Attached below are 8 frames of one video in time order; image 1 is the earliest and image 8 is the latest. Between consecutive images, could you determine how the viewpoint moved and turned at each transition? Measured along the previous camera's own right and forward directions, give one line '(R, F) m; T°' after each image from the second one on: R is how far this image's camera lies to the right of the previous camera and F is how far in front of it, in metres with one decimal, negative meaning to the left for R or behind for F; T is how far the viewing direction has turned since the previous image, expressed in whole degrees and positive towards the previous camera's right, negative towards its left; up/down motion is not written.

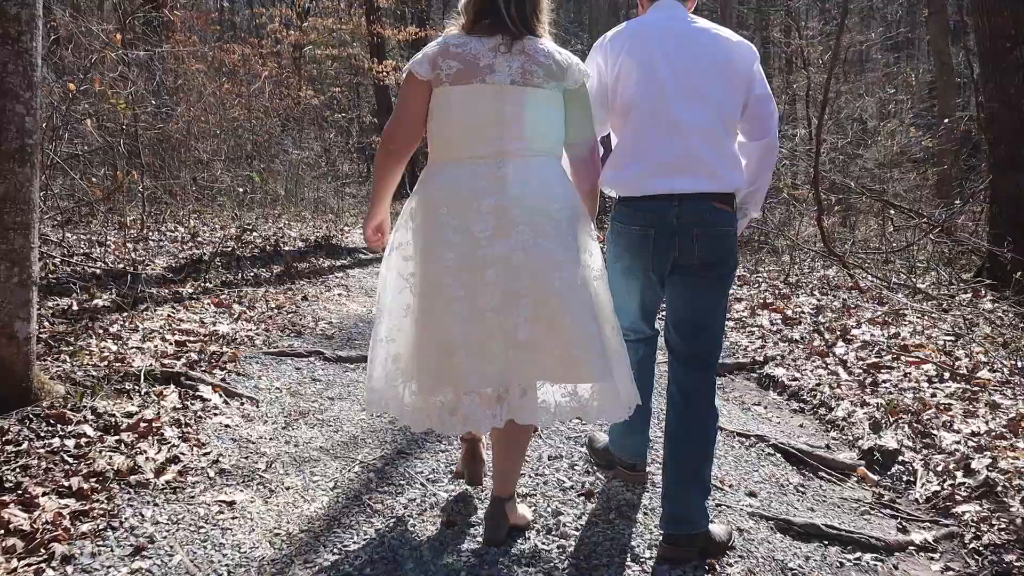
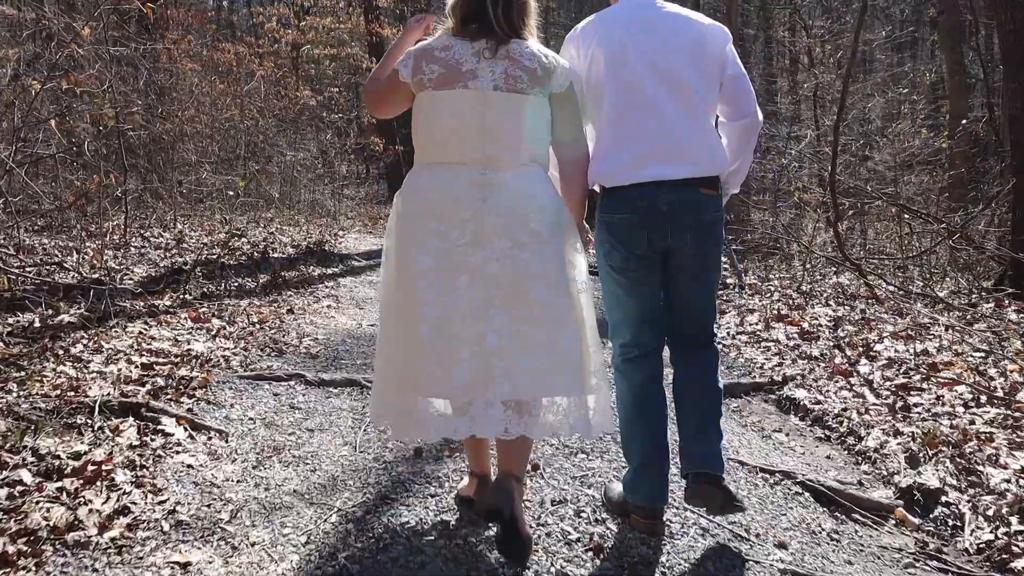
(0.0, +0.4) m; 0°
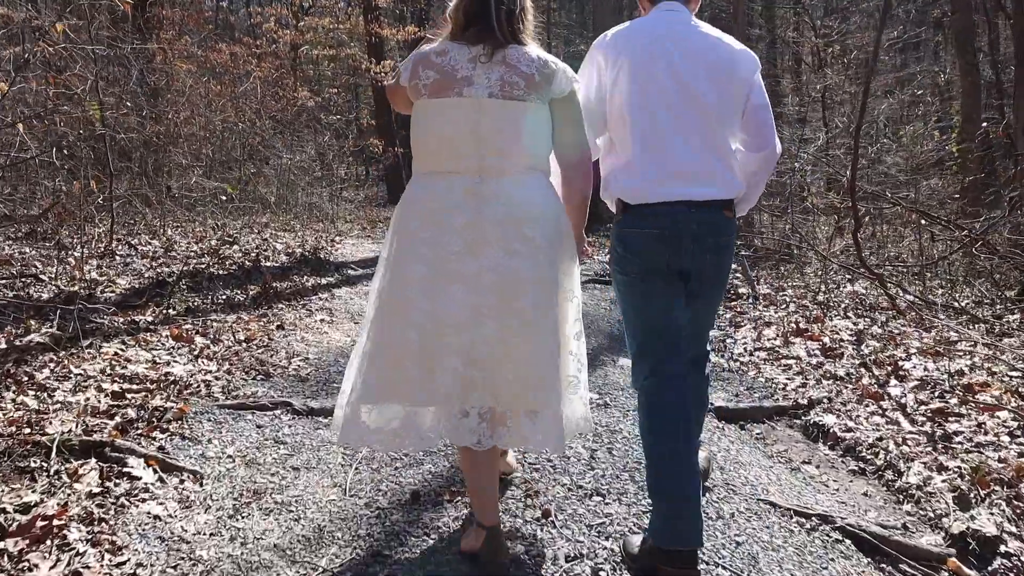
(0.0, +0.4) m; 0°
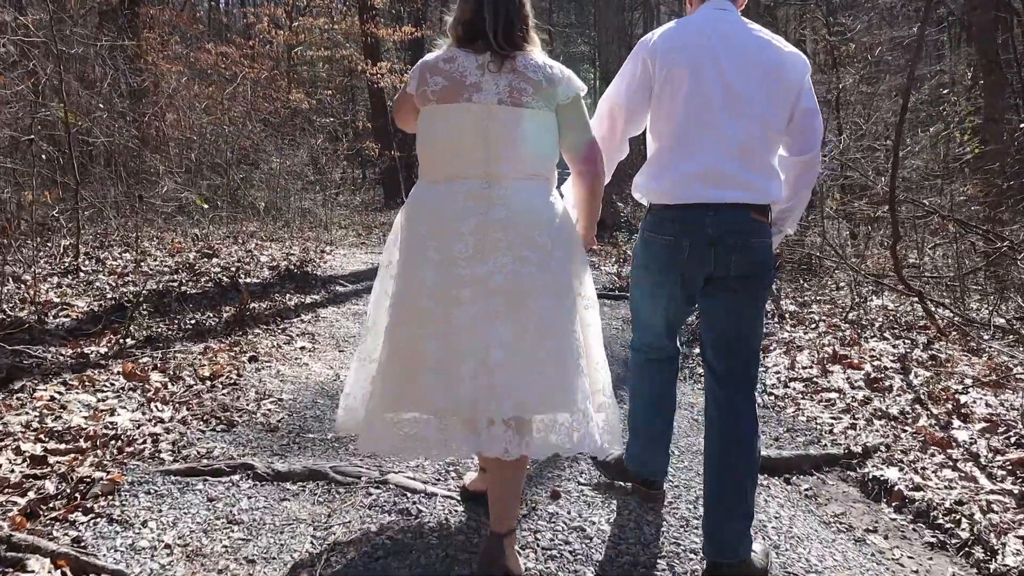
(0.0, +0.7) m; 0°
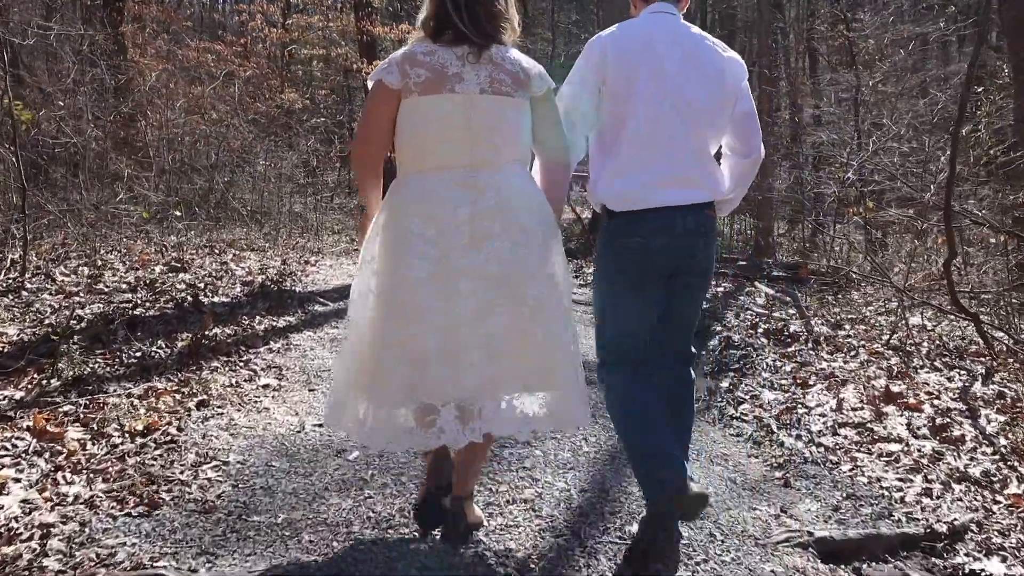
(0.0, +0.8) m; 0°
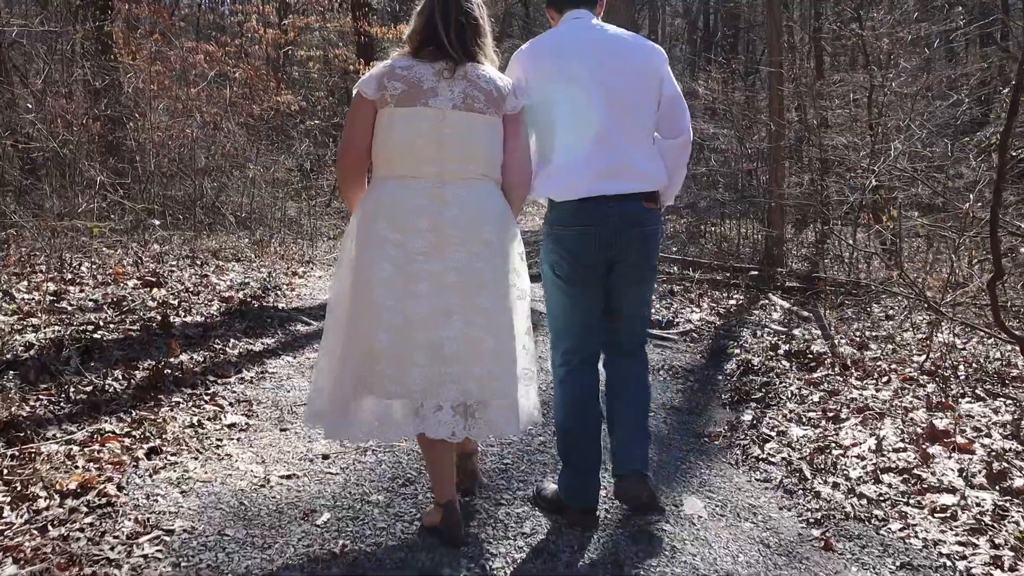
(0.0, +0.5) m; 0°
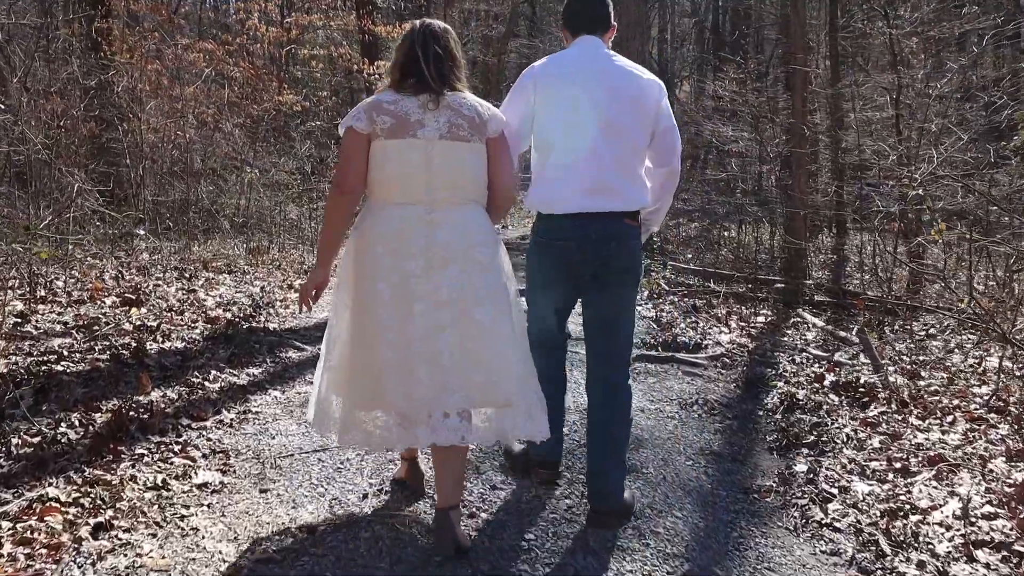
(-0.1, +0.6) m; 0°
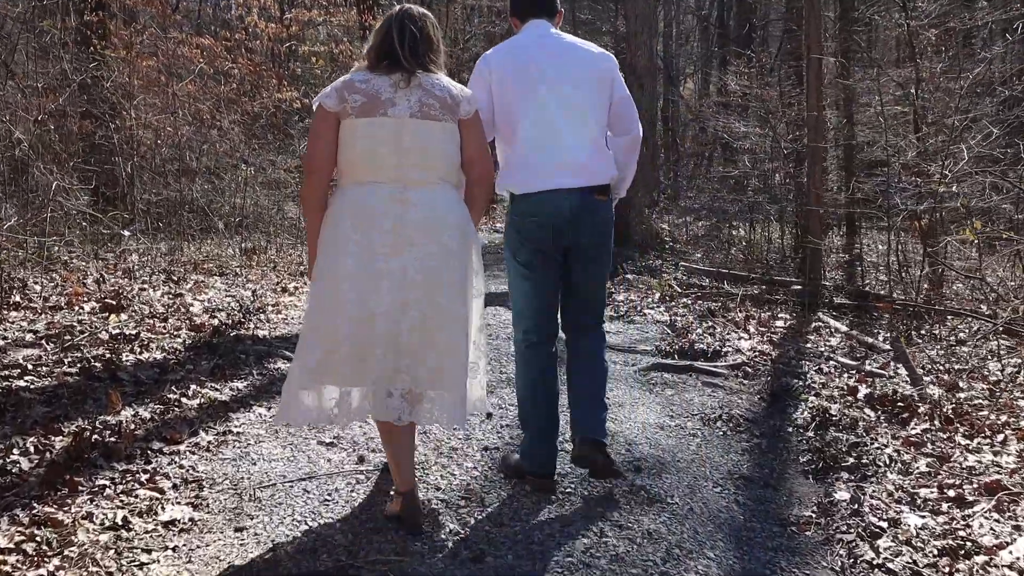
(0.0, +0.4) m; 0°
